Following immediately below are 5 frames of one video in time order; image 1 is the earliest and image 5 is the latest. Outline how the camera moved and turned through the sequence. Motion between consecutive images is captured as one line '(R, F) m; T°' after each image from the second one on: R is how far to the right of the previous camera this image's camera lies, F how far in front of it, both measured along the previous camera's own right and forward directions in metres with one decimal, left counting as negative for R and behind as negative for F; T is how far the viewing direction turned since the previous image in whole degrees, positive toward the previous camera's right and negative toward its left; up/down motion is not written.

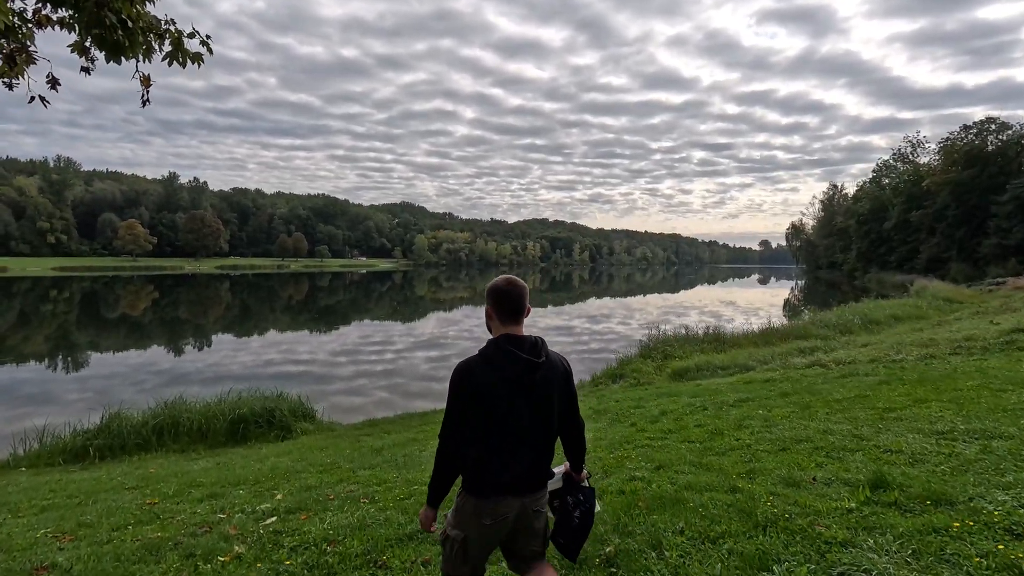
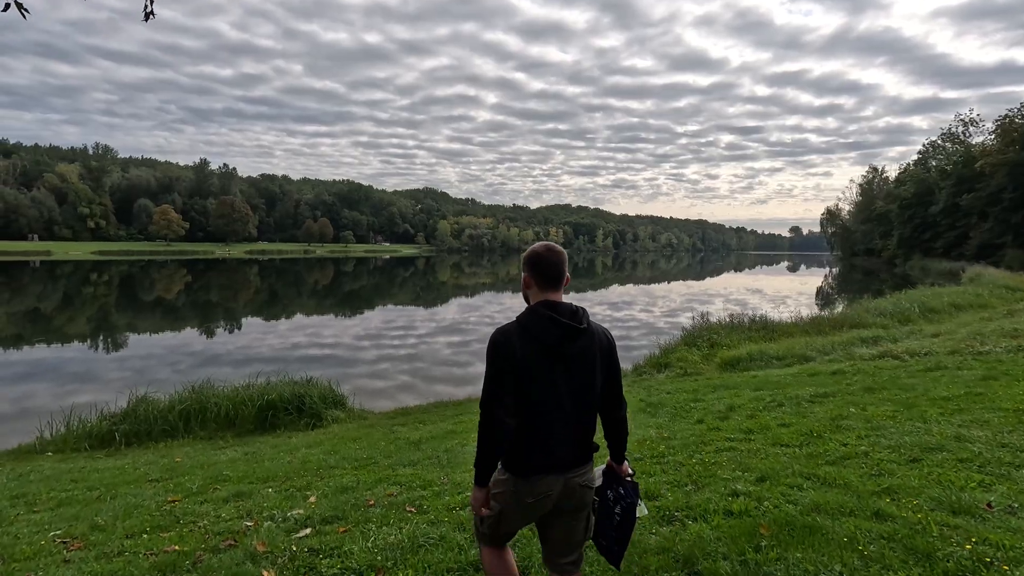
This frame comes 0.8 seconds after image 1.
(-0.4, +0.9) m; -2°
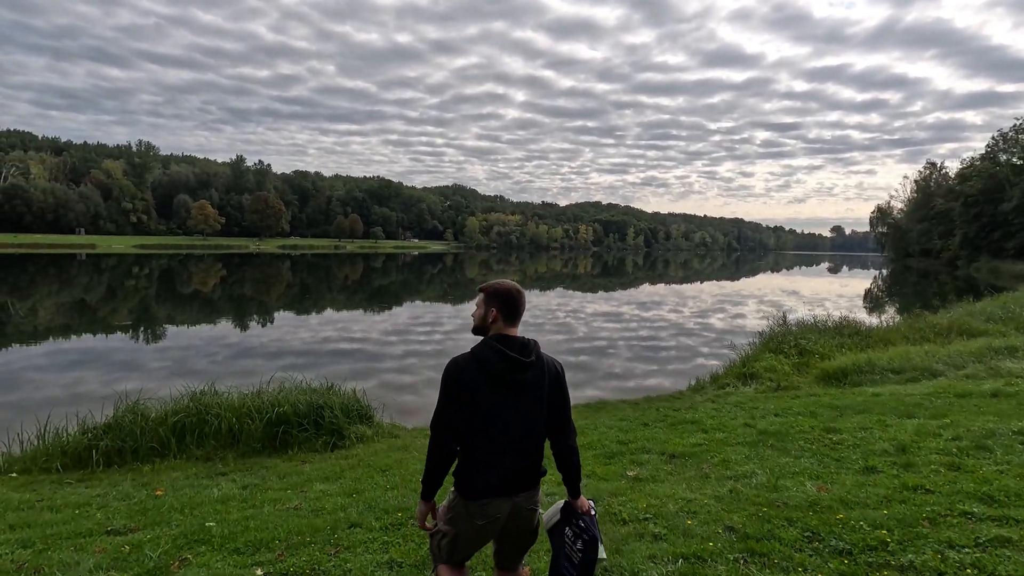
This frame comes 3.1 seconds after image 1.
(-0.7, +2.3) m; -3°
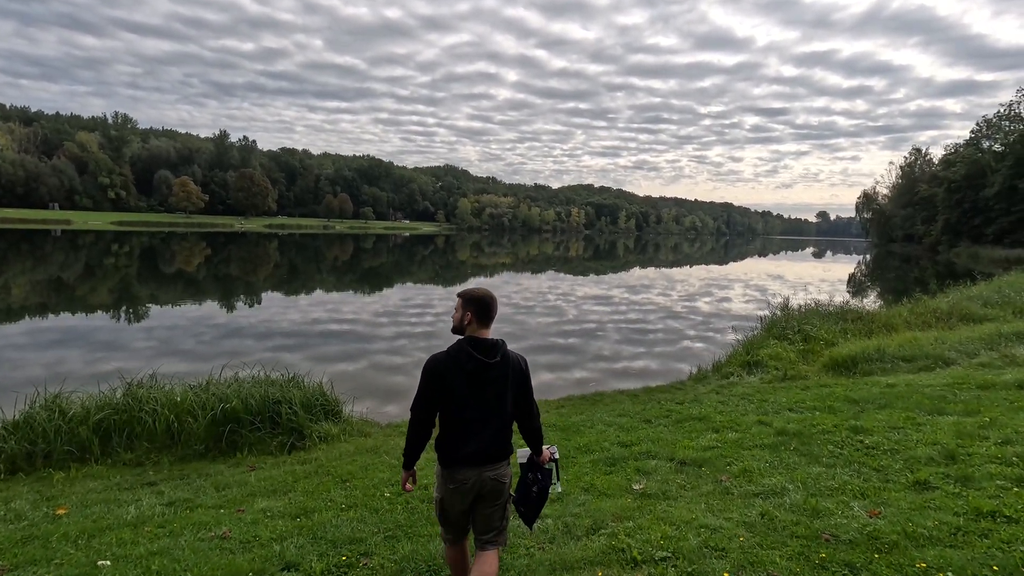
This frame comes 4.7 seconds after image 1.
(+0.1, +1.2) m; +1°
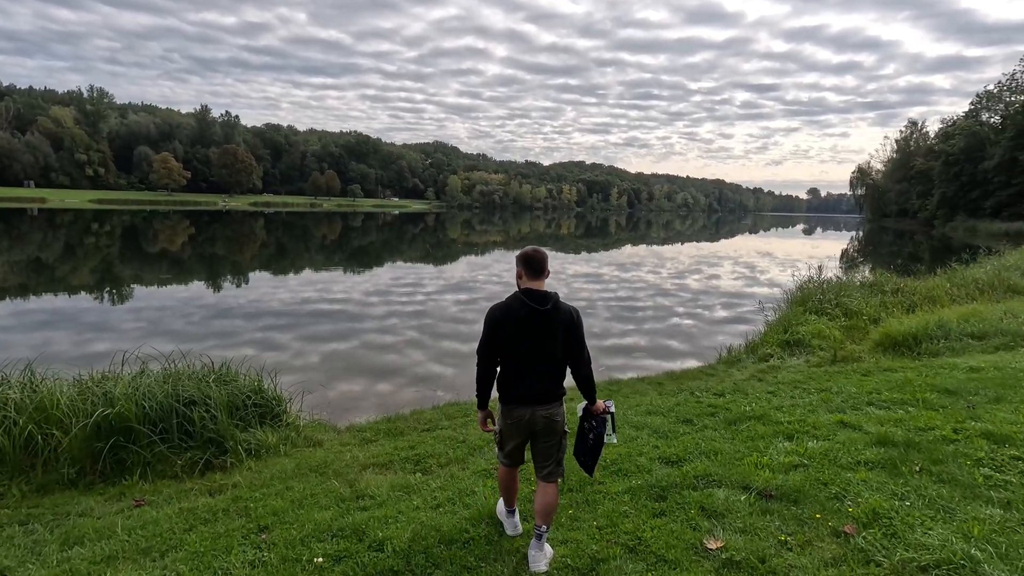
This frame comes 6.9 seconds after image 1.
(-0.1, +2.1) m; +1°
